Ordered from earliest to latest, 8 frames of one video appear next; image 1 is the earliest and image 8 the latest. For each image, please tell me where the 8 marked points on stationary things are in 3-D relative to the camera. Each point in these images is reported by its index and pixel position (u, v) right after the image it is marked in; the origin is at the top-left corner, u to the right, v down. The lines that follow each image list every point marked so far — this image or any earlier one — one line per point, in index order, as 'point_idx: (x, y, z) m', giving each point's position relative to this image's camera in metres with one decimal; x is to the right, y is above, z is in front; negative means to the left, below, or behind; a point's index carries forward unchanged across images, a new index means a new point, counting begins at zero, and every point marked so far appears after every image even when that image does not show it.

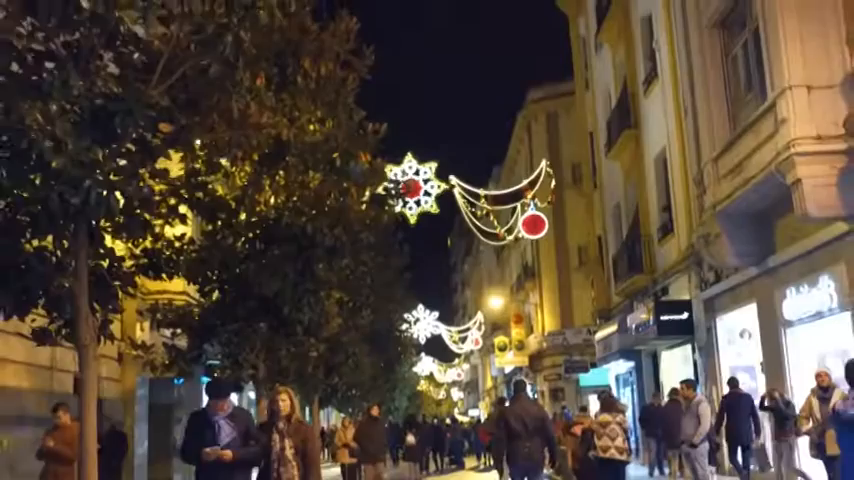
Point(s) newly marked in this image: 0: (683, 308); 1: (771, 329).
0: (+4.8, -1.3, +19.8) m
1: (+5.0, -1.3, +15.5) m
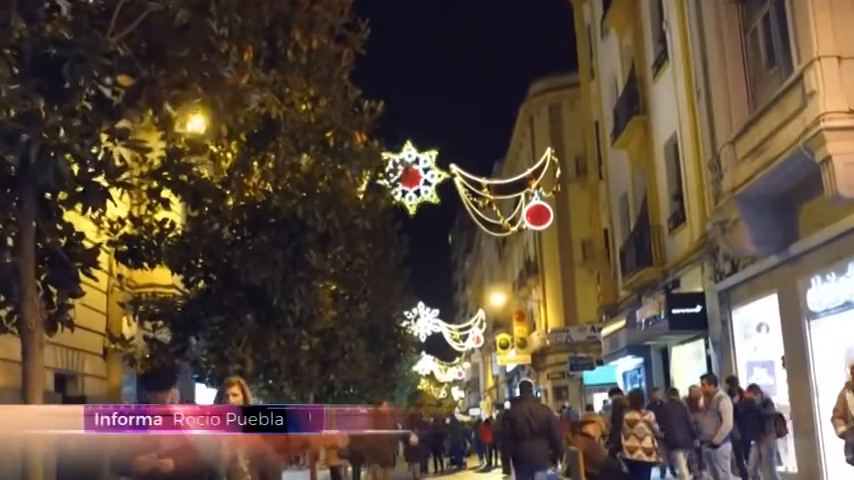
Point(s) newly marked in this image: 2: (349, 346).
0: (+4.8, -1.1, +18.8) m
1: (+5.0, -1.1, +14.5) m
2: (-1.4, -1.9, +19.4) m
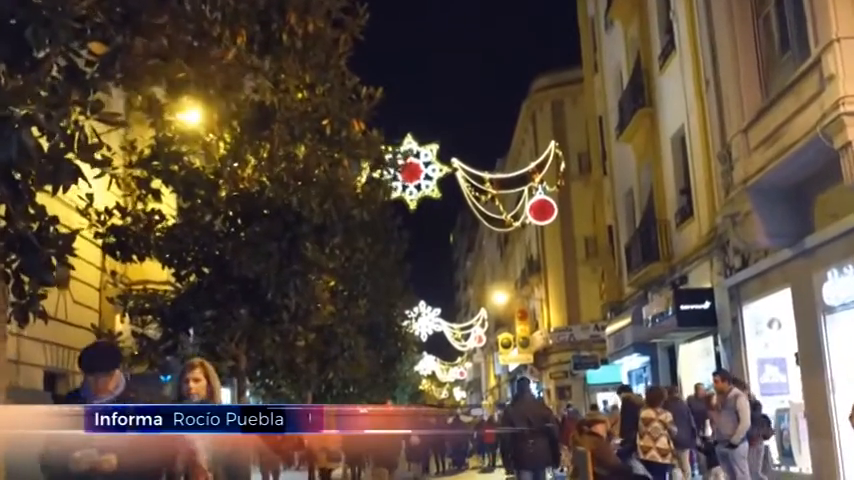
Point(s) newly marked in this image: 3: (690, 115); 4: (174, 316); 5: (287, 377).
0: (+4.8, -1.0, +18.3) m
1: (+5.0, -1.0, +14.0) m
2: (-1.4, -1.8, +18.9) m
3: (+4.7, +2.3, +19.2) m
4: (-3.0, -0.9, +12.8) m
5: (-2.2, -2.2, +16.8) m
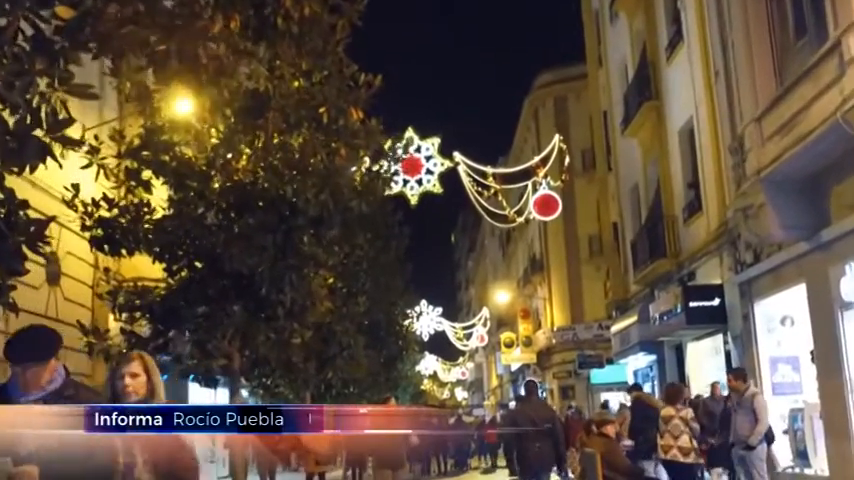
0: (+4.8, -0.9, +17.8) m
1: (+5.0, -0.9, +13.5) m
2: (-1.4, -1.8, +18.4) m
3: (+4.8, +2.3, +18.7) m
4: (-3.0, -0.8, +12.3) m
5: (-2.2, -2.1, +16.3) m
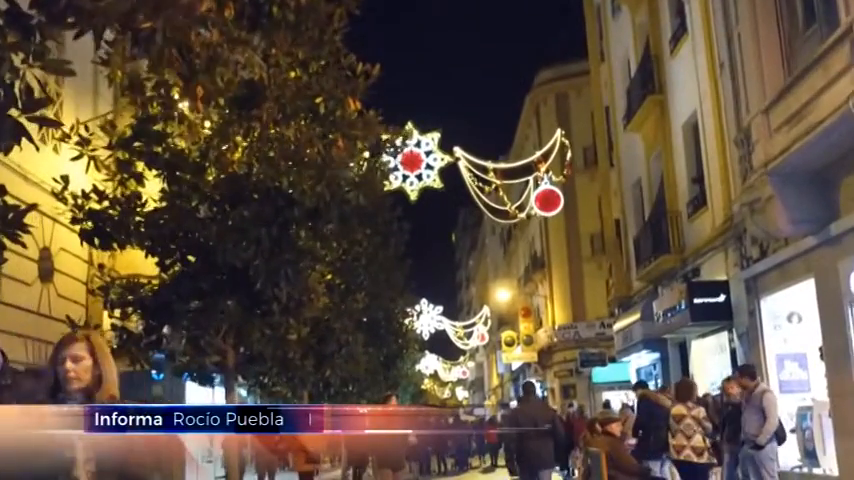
0: (+4.8, -0.8, +17.5) m
1: (+5.0, -0.9, +13.1) m
2: (-1.4, -1.7, +18.1) m
3: (+4.8, +2.4, +18.4) m
4: (-3.0, -0.7, +12.0) m
5: (-2.2, -2.0, +16.0) m
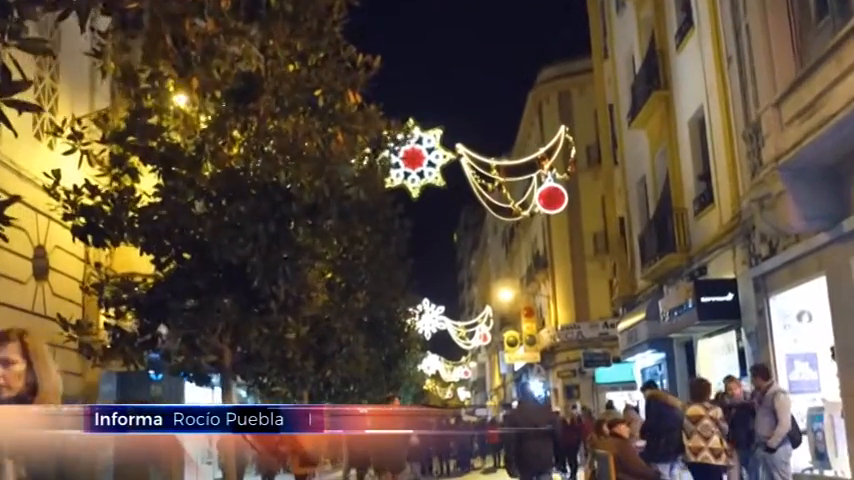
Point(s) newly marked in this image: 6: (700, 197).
0: (+4.8, -0.8, +17.1) m
1: (+5.0, -0.8, +12.8) m
2: (-1.3, -1.7, +17.7) m
3: (+4.8, +2.5, +18.1) m
4: (-3.0, -0.7, +11.6) m
5: (-2.2, -2.0, +15.6) m
6: (+4.9, +0.8, +19.2) m
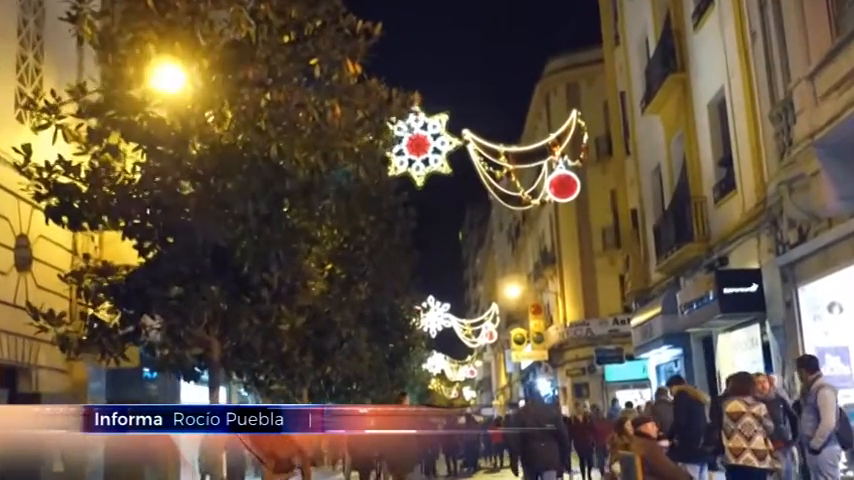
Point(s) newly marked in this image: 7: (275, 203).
0: (+4.9, -0.6, +16.1) m
1: (+5.1, -0.6, +11.8) m
2: (-1.3, -1.5, +16.8) m
3: (+4.9, +2.7, +17.1) m
4: (-3.0, -0.5, +10.7) m
5: (-2.1, -1.8, +14.7) m
6: (+5.0, +1.0, +18.2) m
7: (-1.4, +0.3, +10.1) m
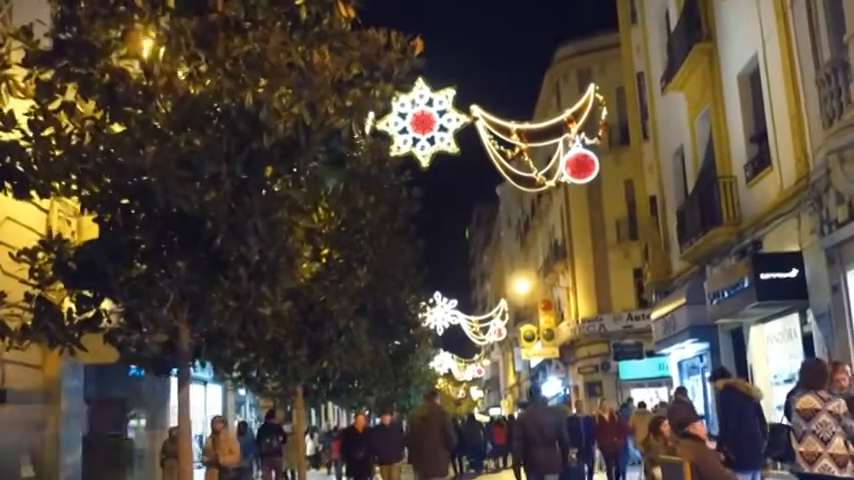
0: (+5.0, -0.3, +14.6) m
1: (+5.2, -0.4, +10.3) m
2: (-1.2, -1.2, +15.3) m
3: (+4.9, +2.9, +15.5) m
4: (-2.9, -0.3, +9.2) m
5: (-2.0, -1.5, +13.2) m
6: (+5.1, +1.2, +16.7) m
7: (-1.4, +0.6, +8.6) m
